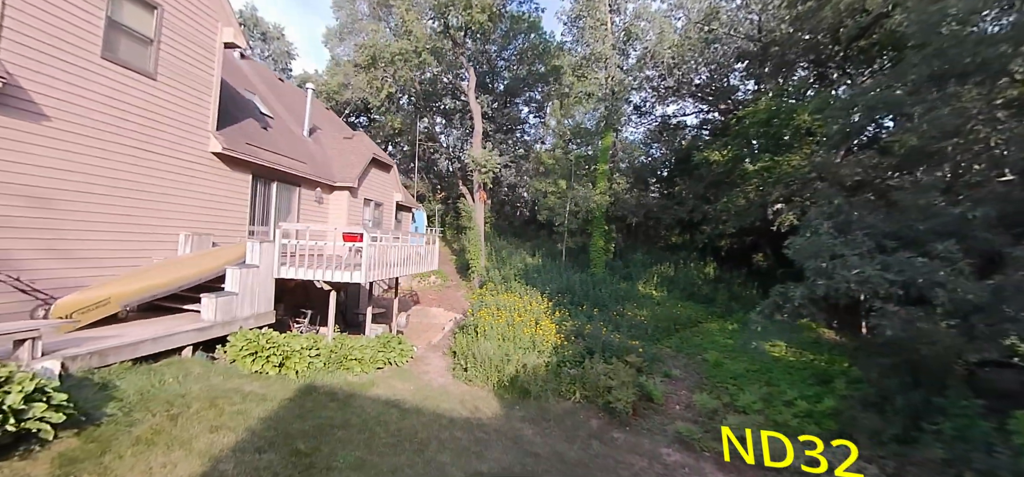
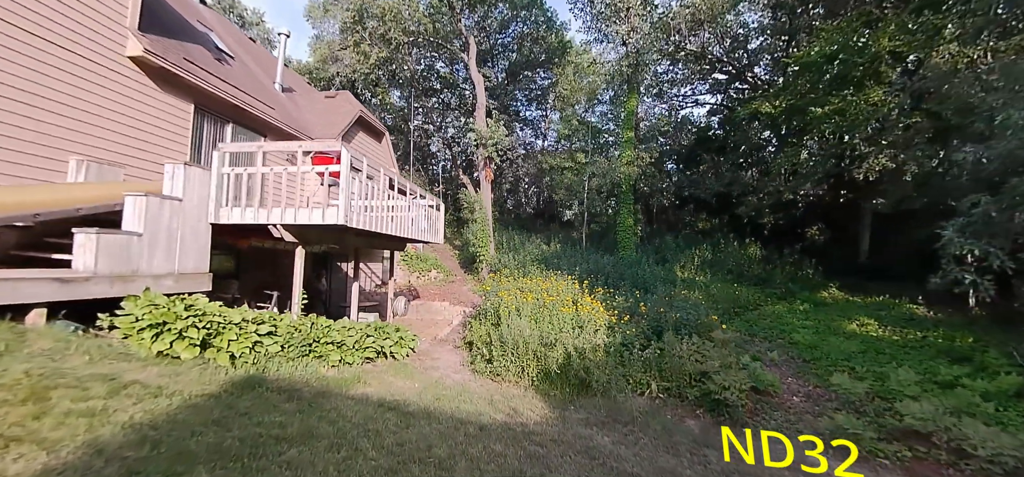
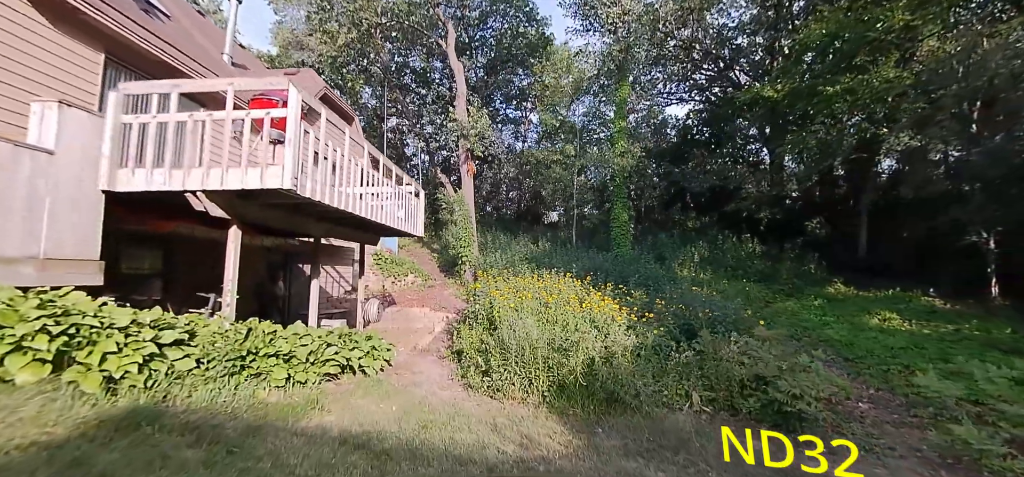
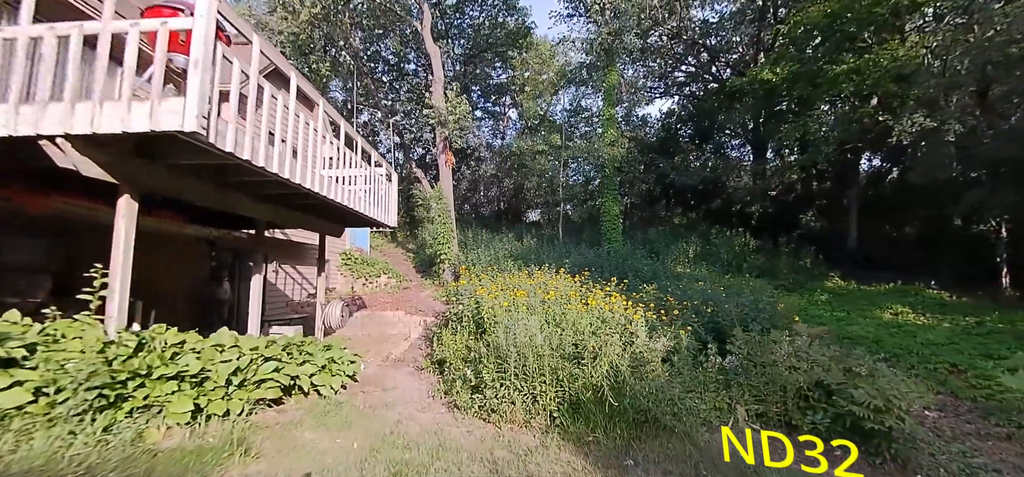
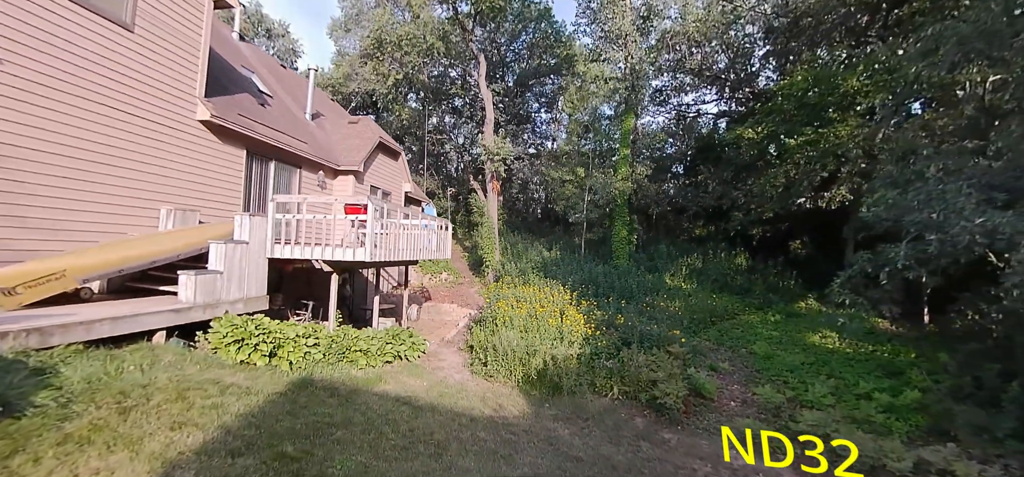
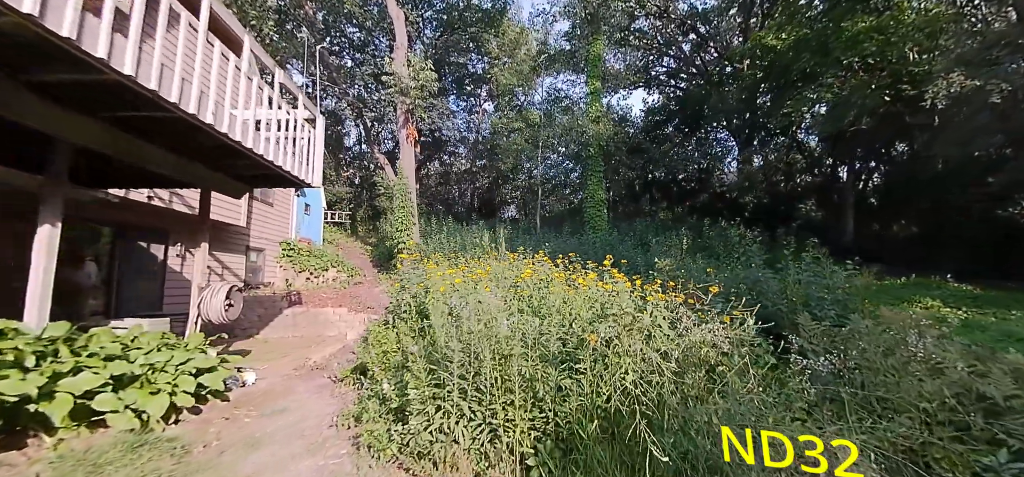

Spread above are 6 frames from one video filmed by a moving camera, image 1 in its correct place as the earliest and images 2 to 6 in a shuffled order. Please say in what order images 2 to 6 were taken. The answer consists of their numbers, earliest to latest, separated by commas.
5, 2, 3, 4, 6
